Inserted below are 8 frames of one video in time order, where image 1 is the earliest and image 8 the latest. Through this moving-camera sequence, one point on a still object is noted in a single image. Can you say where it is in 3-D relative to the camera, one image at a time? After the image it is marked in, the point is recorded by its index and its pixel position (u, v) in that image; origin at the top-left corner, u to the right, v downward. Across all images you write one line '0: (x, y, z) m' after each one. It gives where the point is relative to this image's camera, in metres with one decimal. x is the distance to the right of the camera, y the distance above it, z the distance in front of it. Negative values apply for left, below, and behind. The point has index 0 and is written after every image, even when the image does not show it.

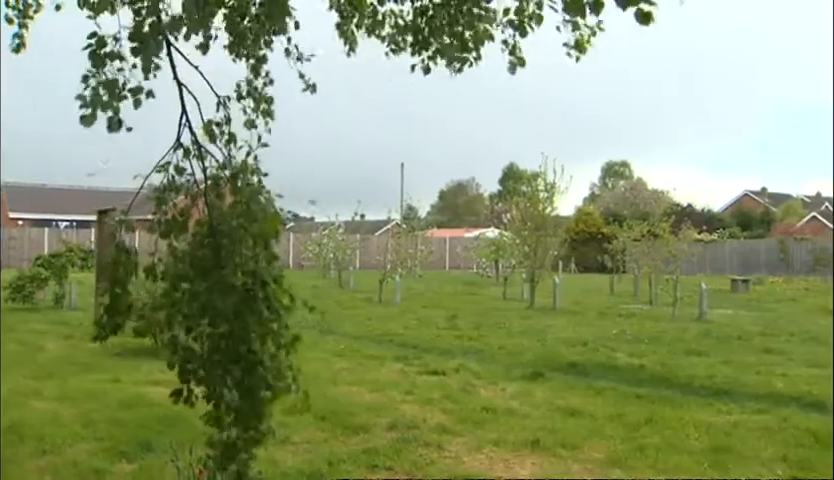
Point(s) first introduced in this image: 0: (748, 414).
0: (+2.3, -1.2, +5.9) m
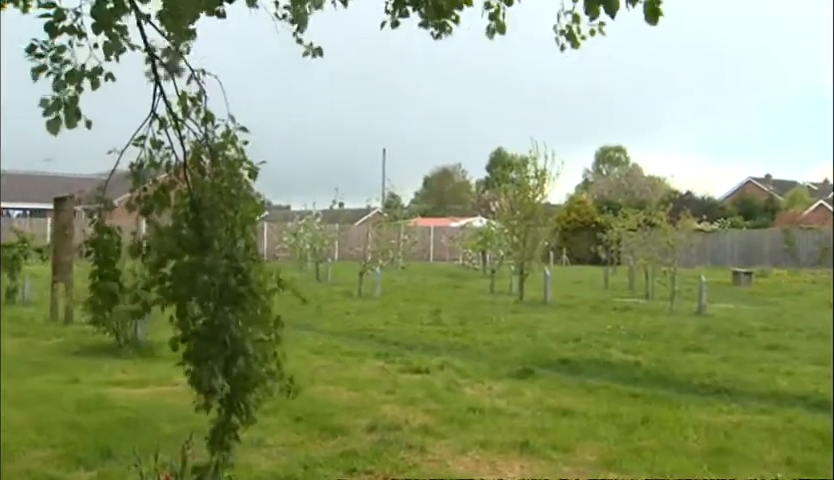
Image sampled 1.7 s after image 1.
0: (+2.2, -1.2, +5.5) m
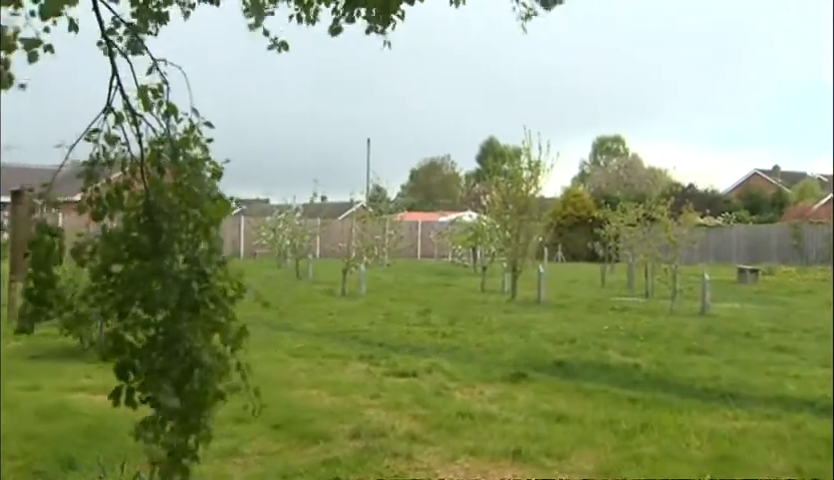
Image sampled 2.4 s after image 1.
0: (+2.1, -1.1, +5.2) m
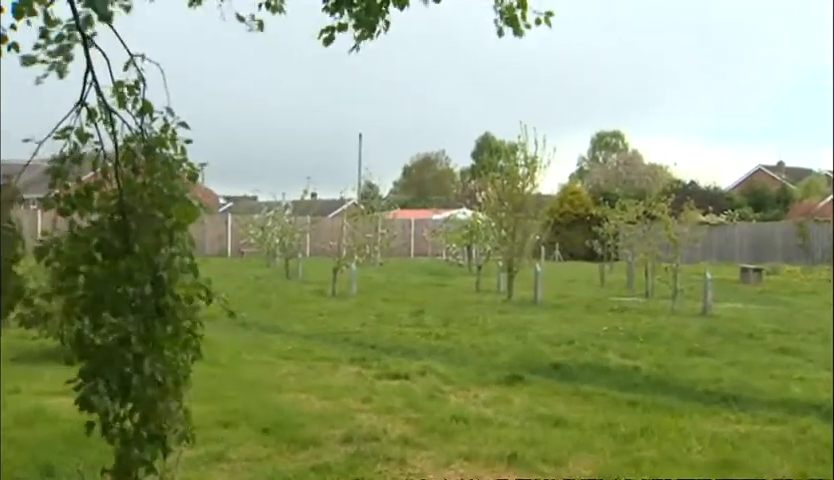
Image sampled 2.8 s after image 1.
0: (+2.1, -1.1, +5.0) m
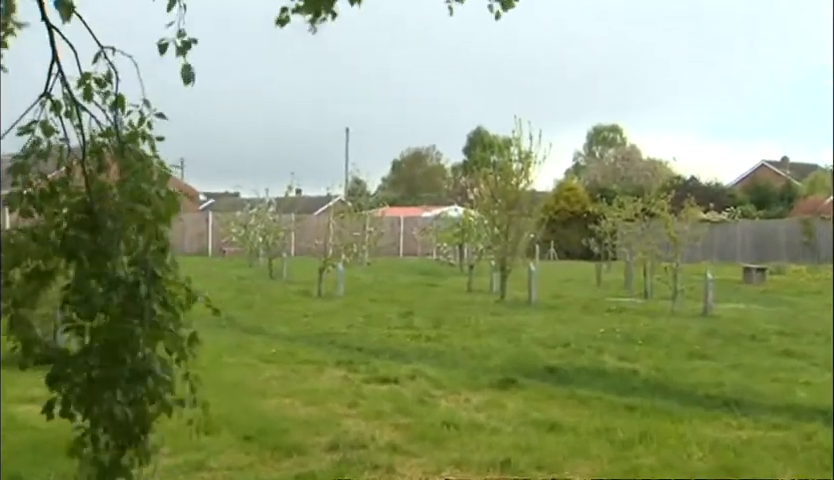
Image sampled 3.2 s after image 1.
0: (+2.0, -1.1, +4.8) m
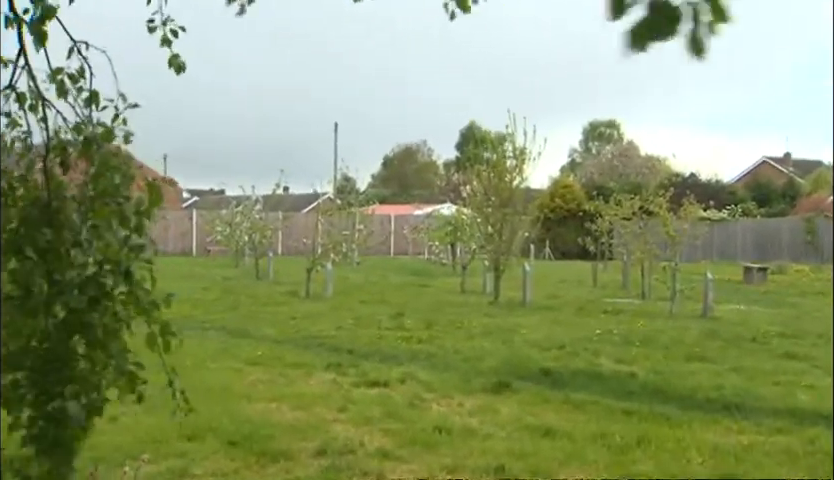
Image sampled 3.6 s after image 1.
0: (+2.0, -1.1, +4.7) m
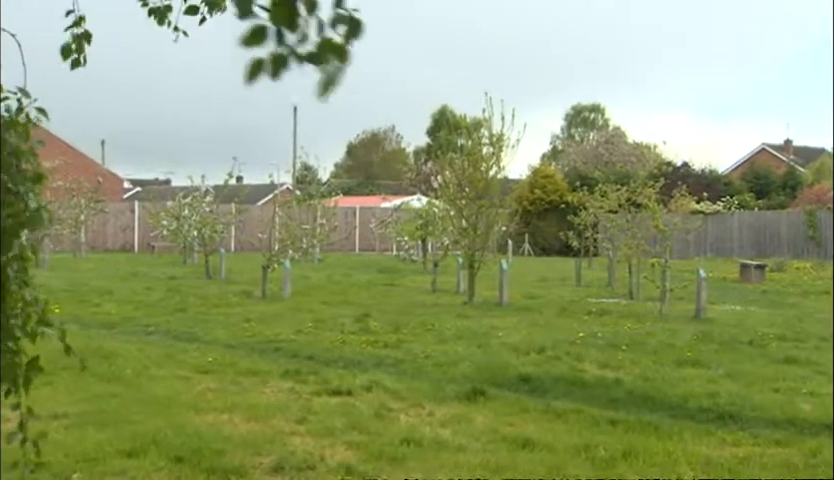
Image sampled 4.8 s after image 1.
0: (+1.8, -1.1, +4.3) m
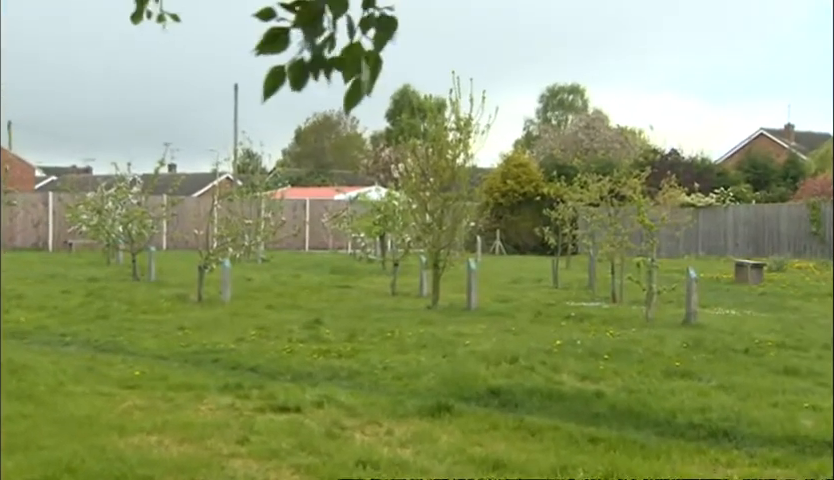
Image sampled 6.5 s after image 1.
0: (+1.6, -1.1, +3.8) m
